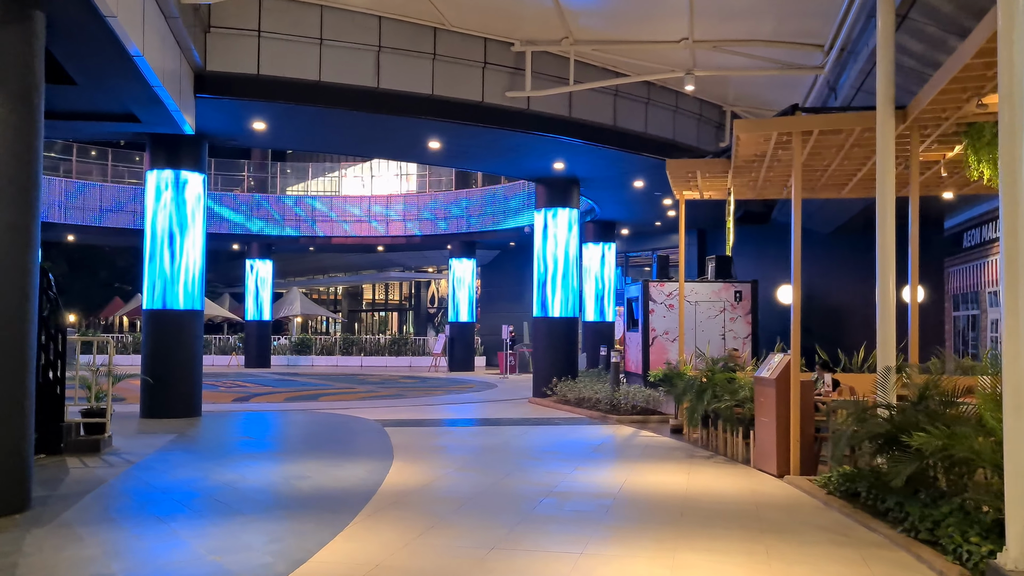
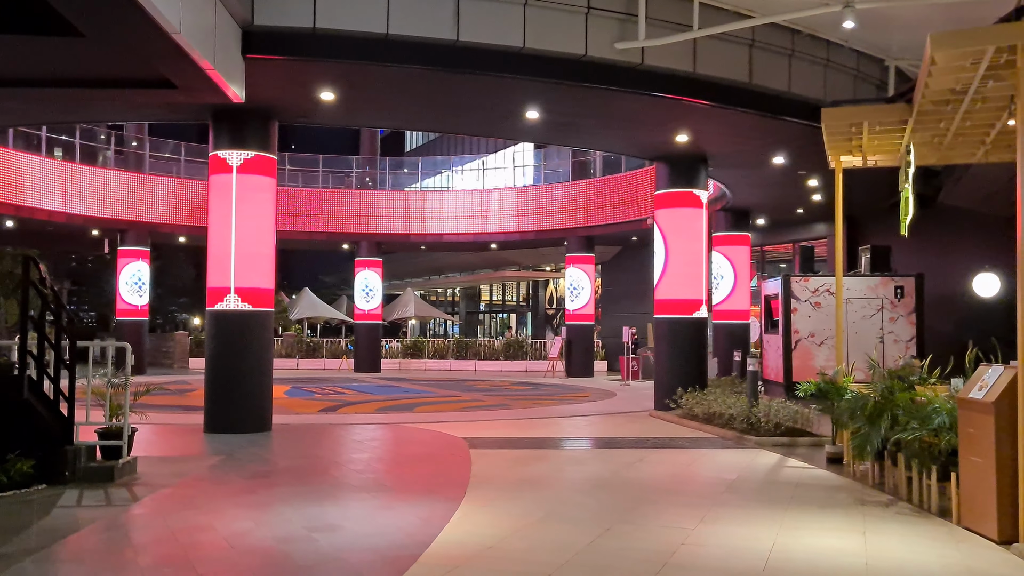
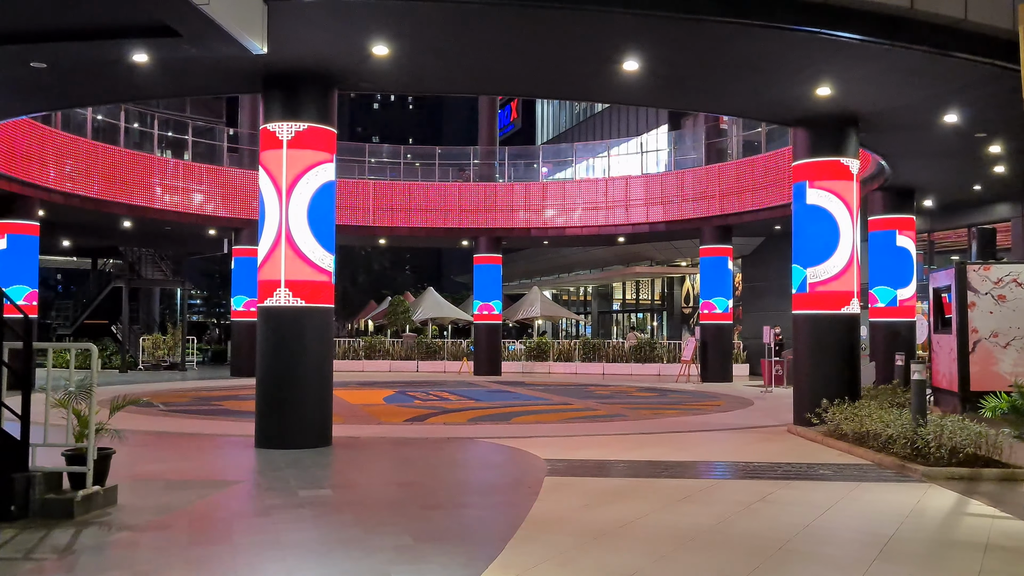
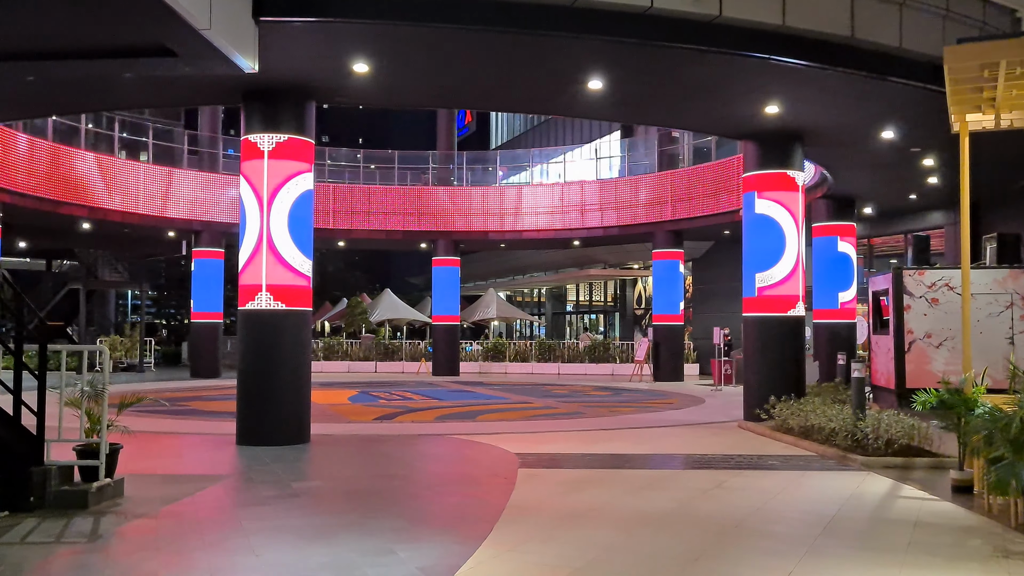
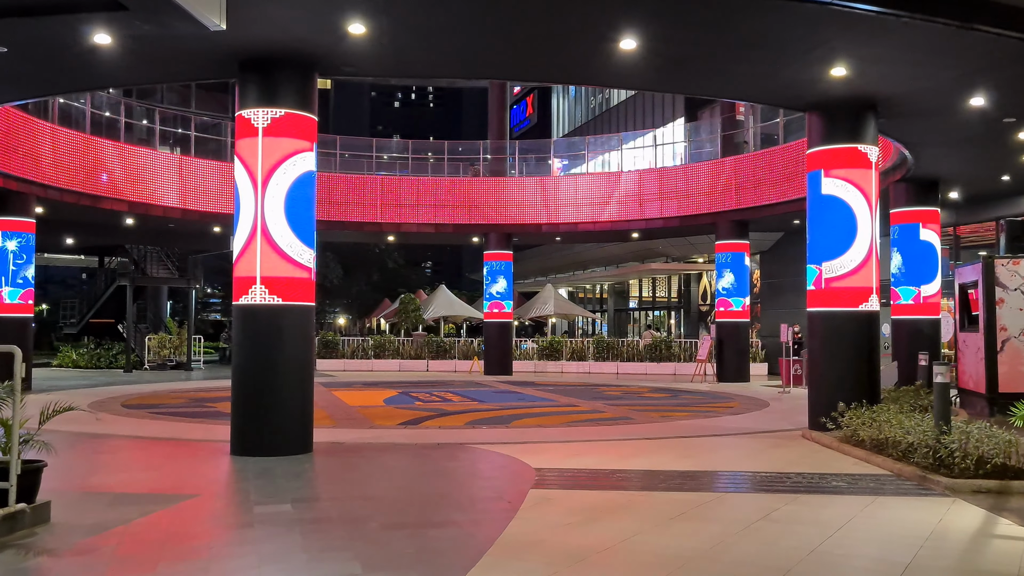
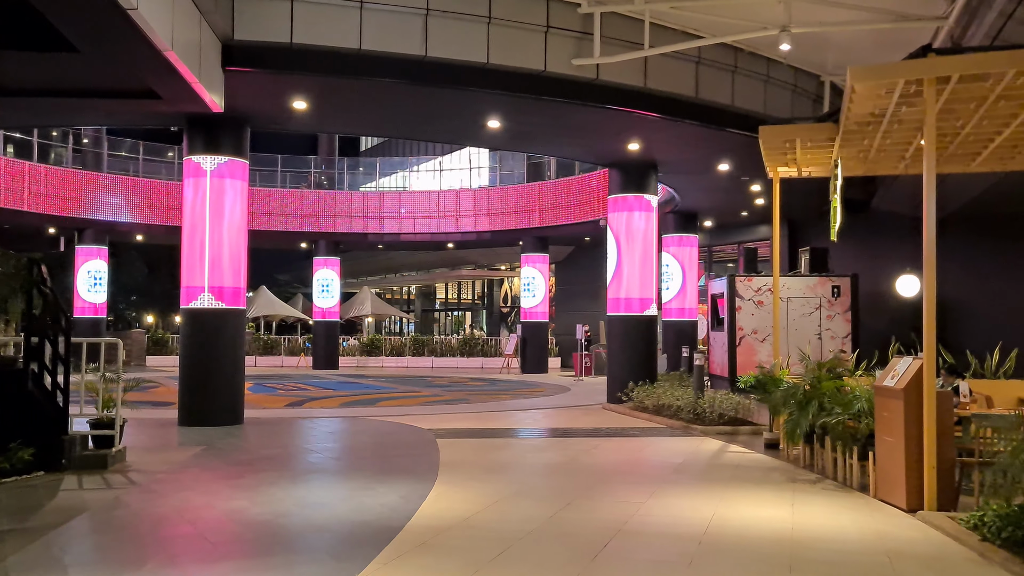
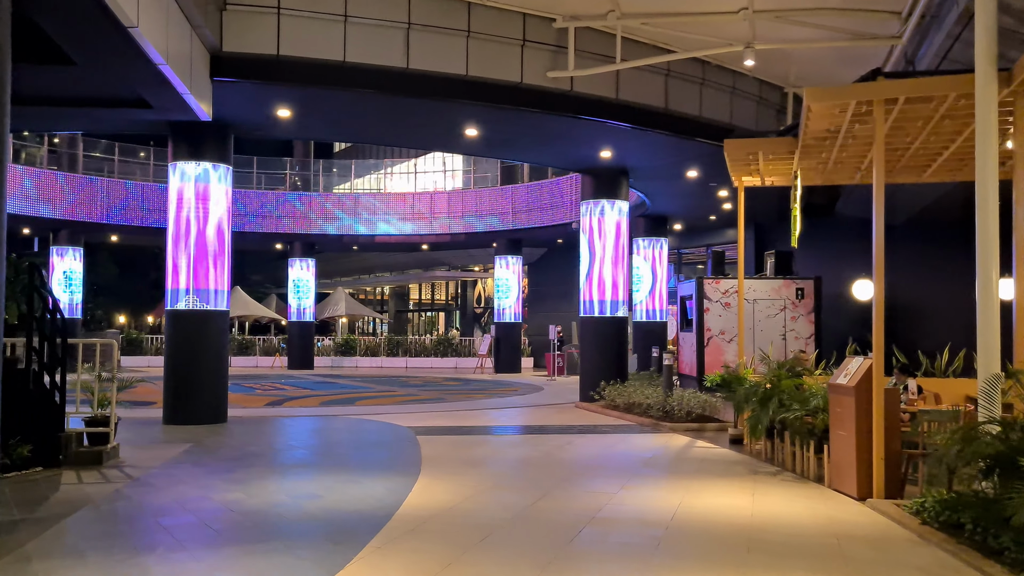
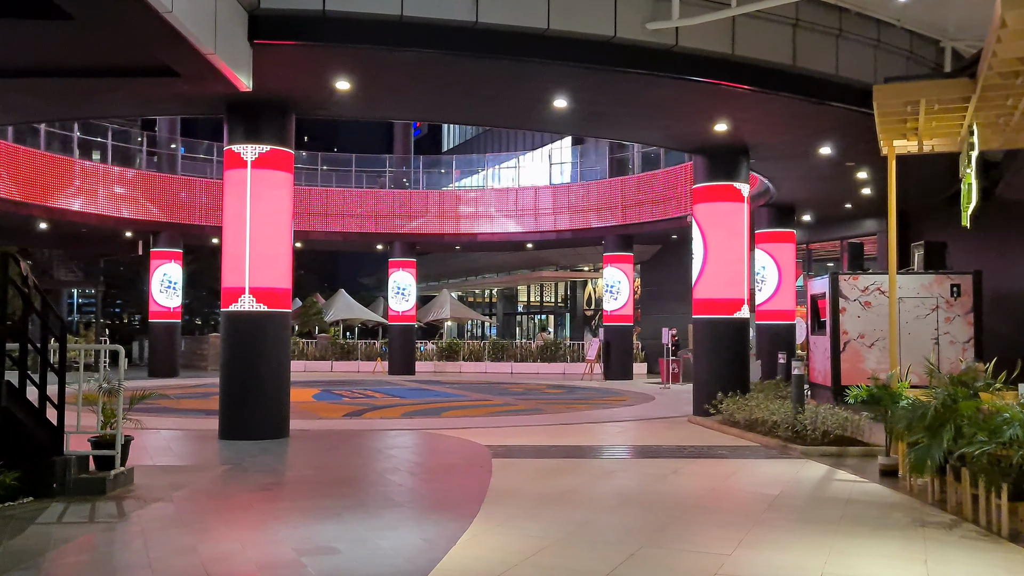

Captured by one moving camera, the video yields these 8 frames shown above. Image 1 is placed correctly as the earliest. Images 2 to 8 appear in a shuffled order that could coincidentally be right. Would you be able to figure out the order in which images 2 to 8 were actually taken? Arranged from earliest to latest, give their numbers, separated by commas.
7, 6, 2, 8, 4, 3, 5
